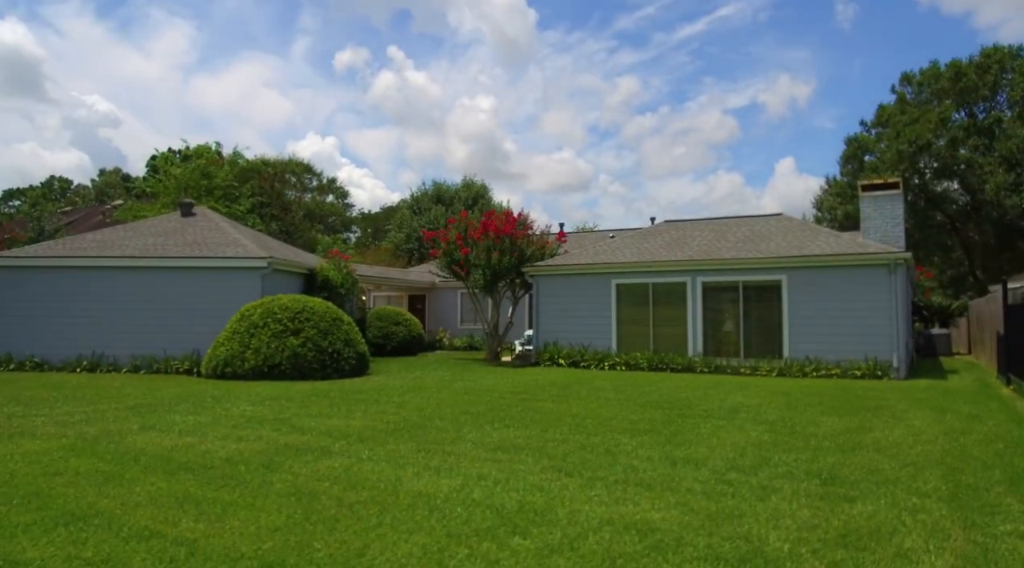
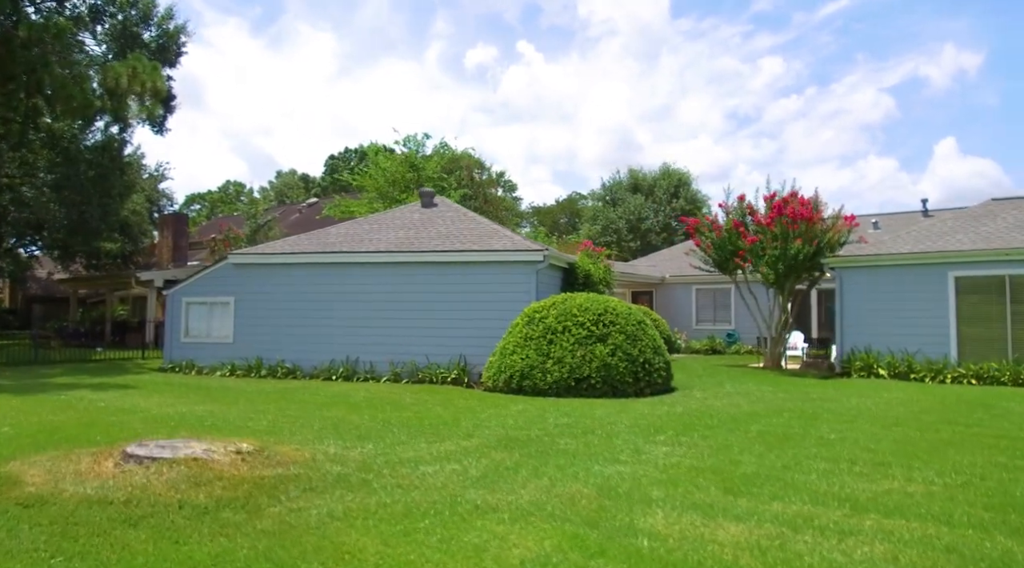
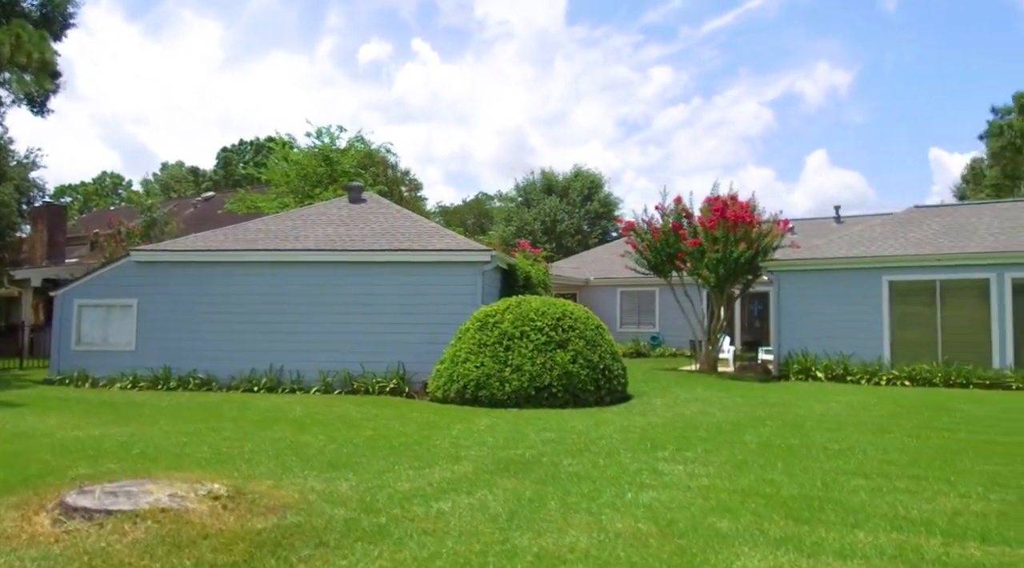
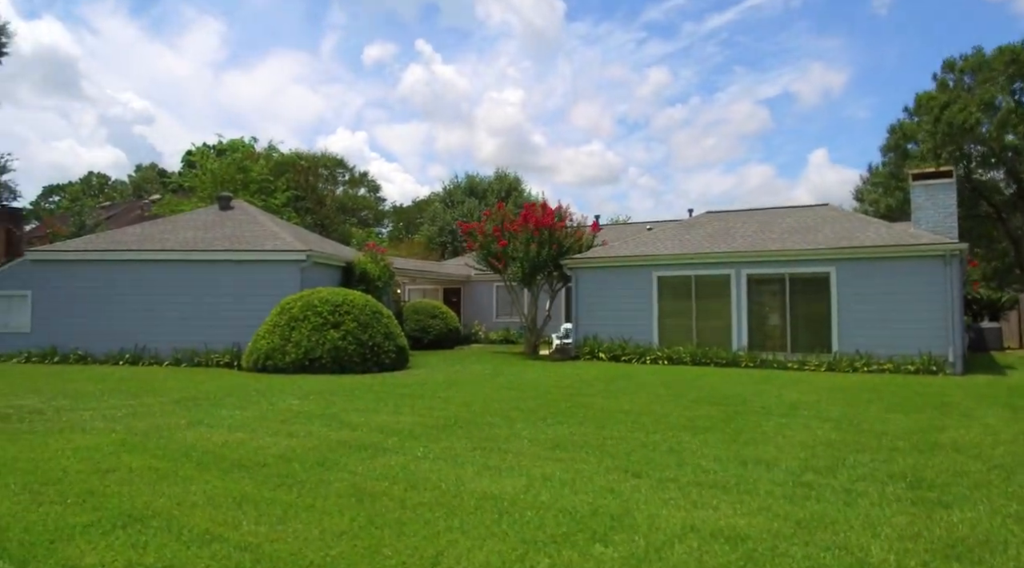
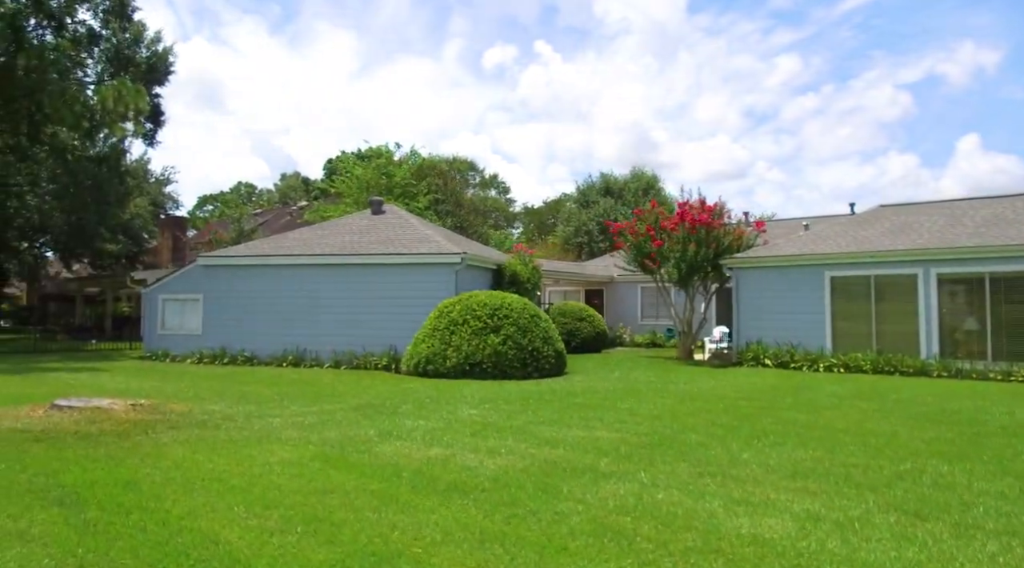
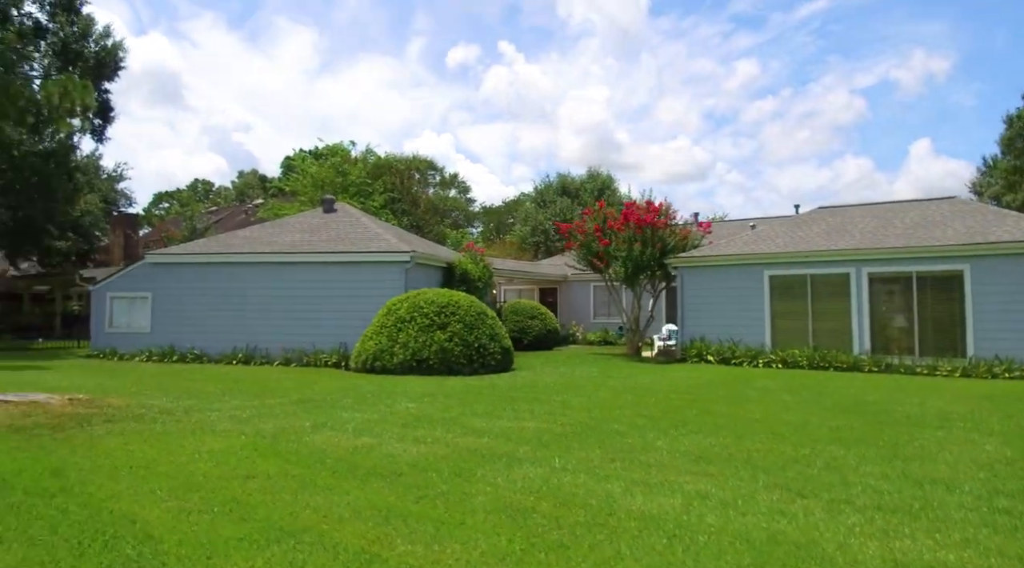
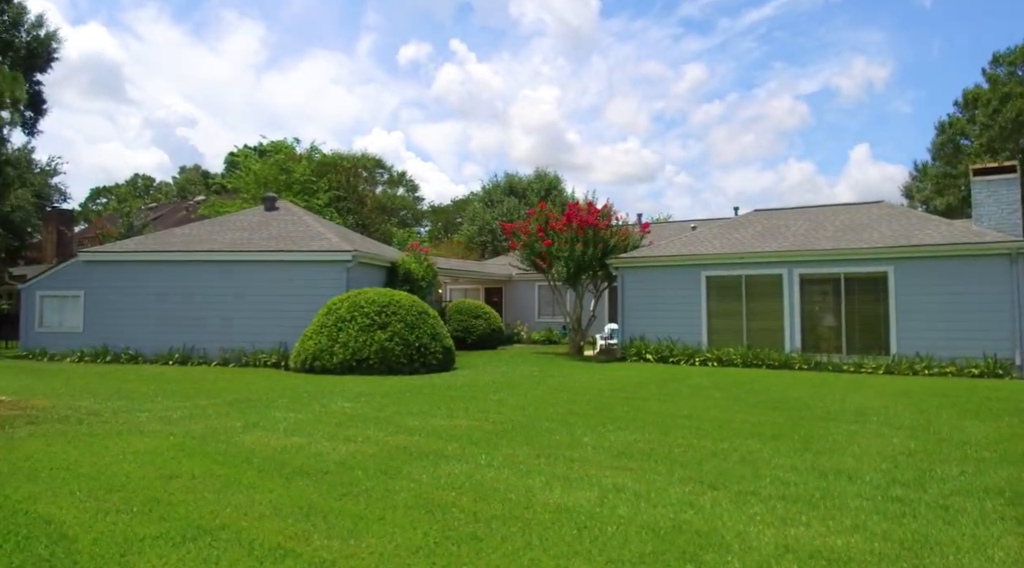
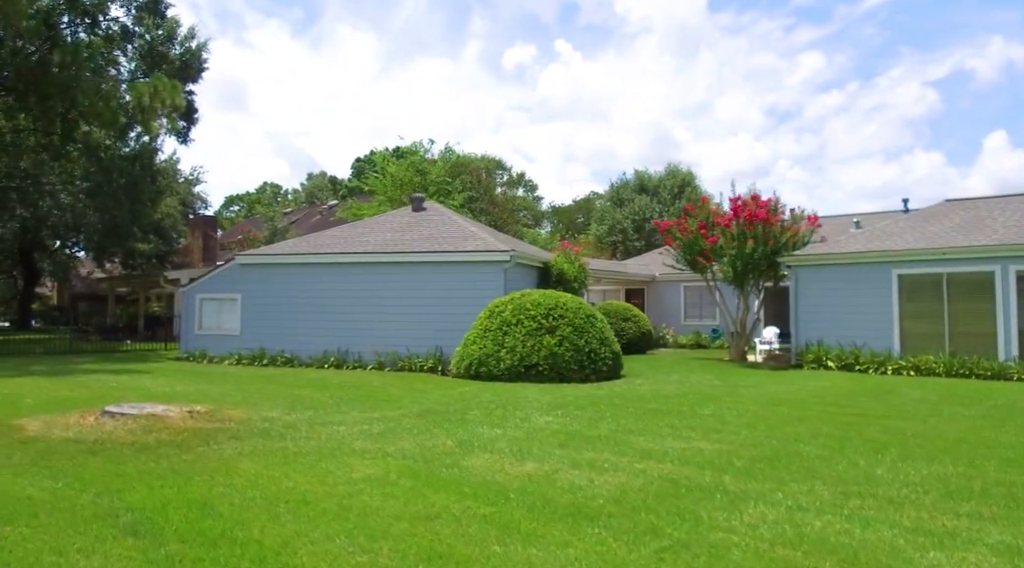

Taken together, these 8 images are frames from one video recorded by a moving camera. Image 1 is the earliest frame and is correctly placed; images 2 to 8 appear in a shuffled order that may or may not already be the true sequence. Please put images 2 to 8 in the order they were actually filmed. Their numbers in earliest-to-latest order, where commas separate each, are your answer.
4, 7, 6, 5, 8, 2, 3
